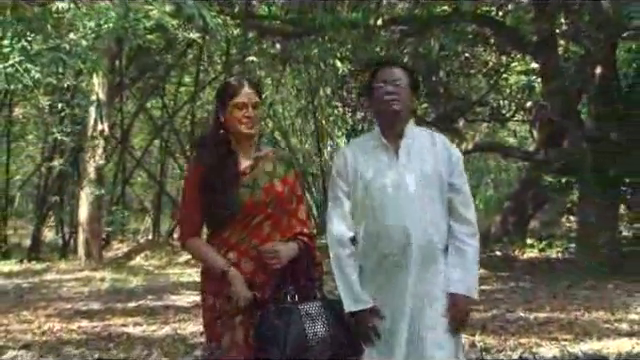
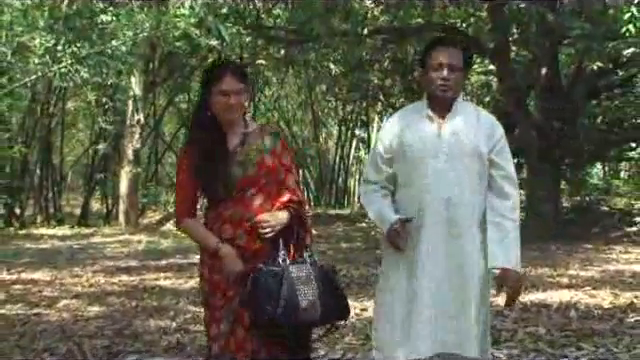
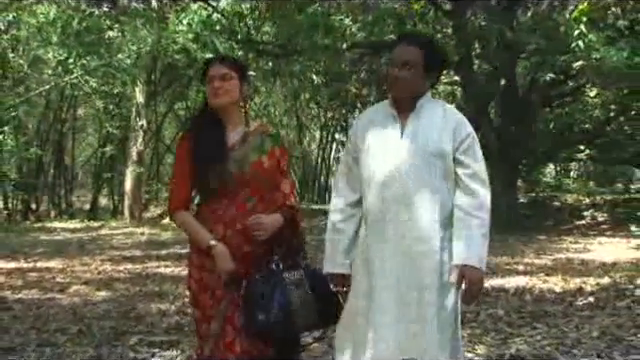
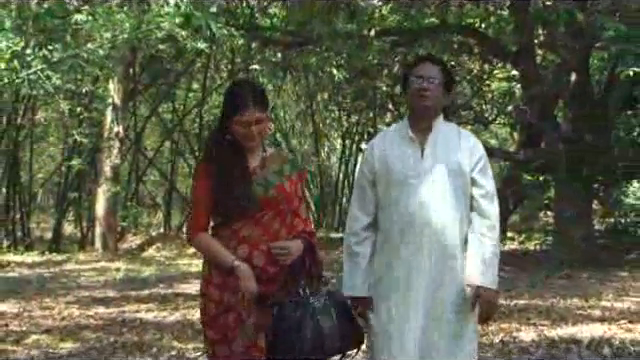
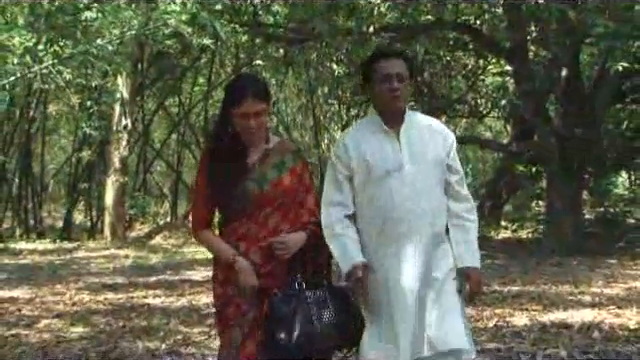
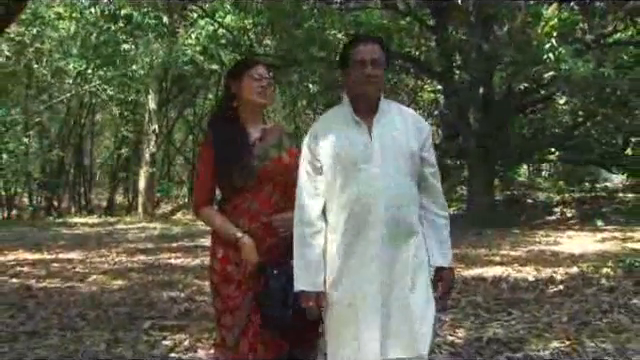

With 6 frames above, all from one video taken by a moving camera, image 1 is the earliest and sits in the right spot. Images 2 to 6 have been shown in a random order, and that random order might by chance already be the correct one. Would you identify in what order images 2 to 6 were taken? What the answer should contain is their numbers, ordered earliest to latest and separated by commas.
4, 5, 2, 3, 6
